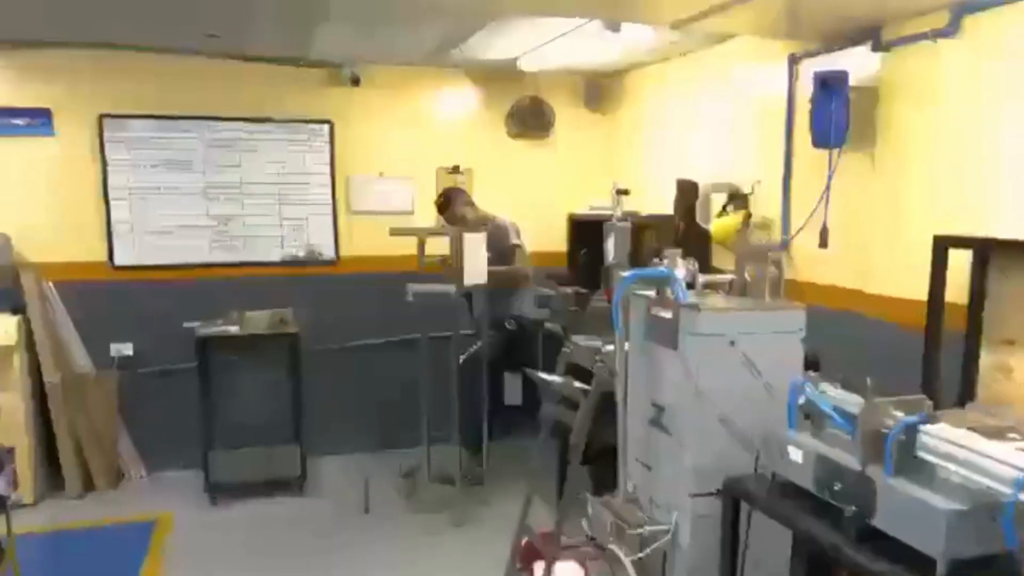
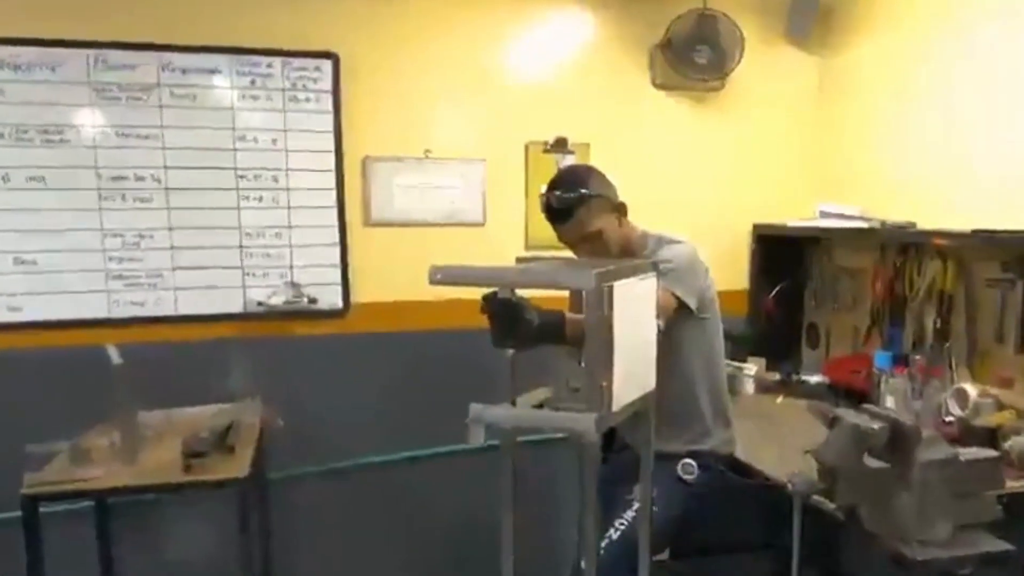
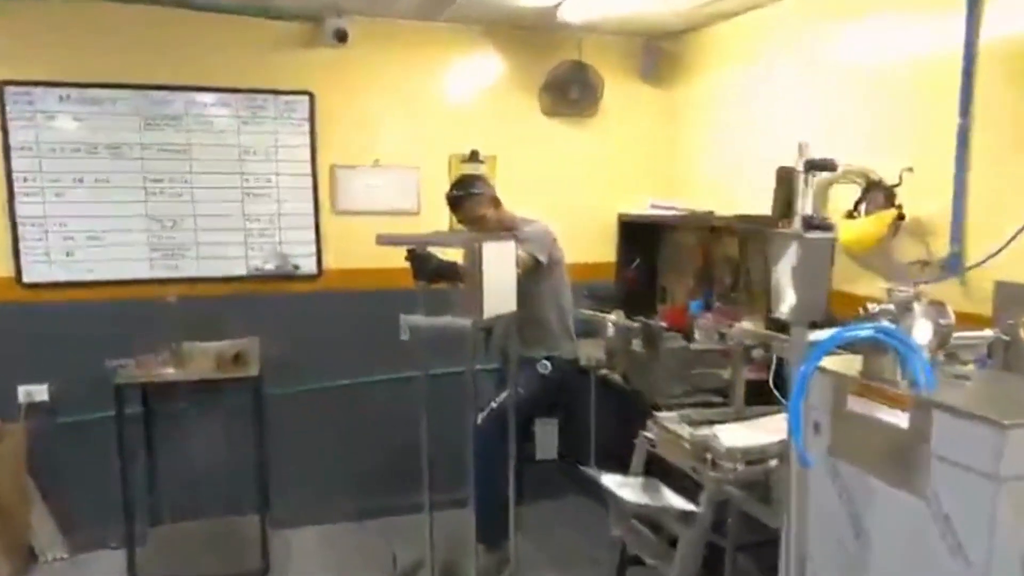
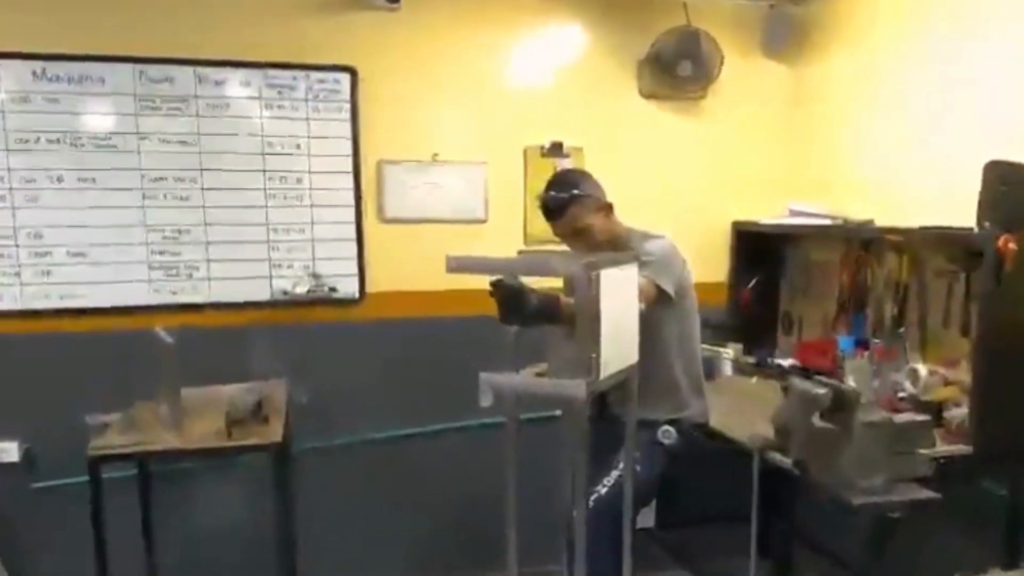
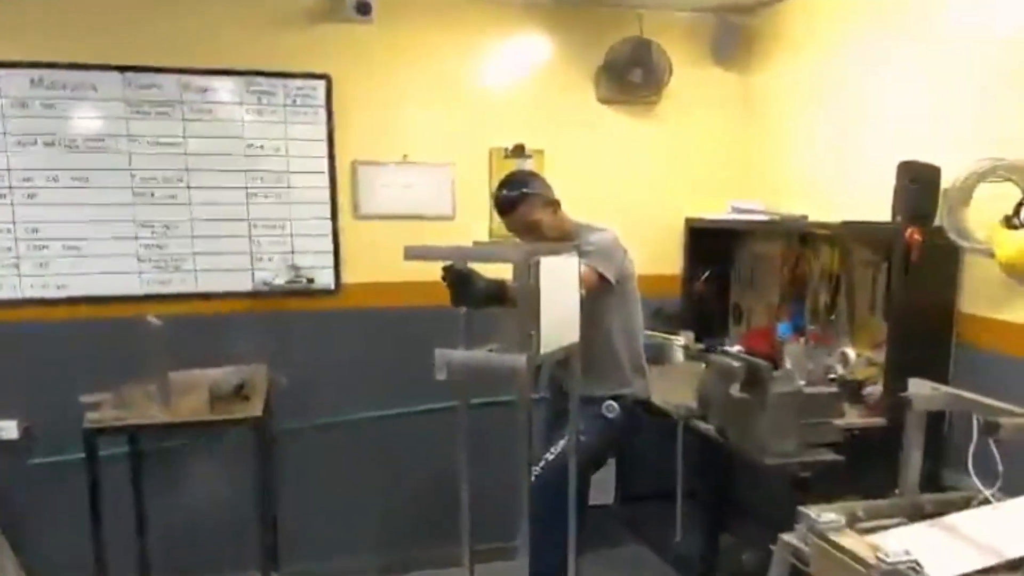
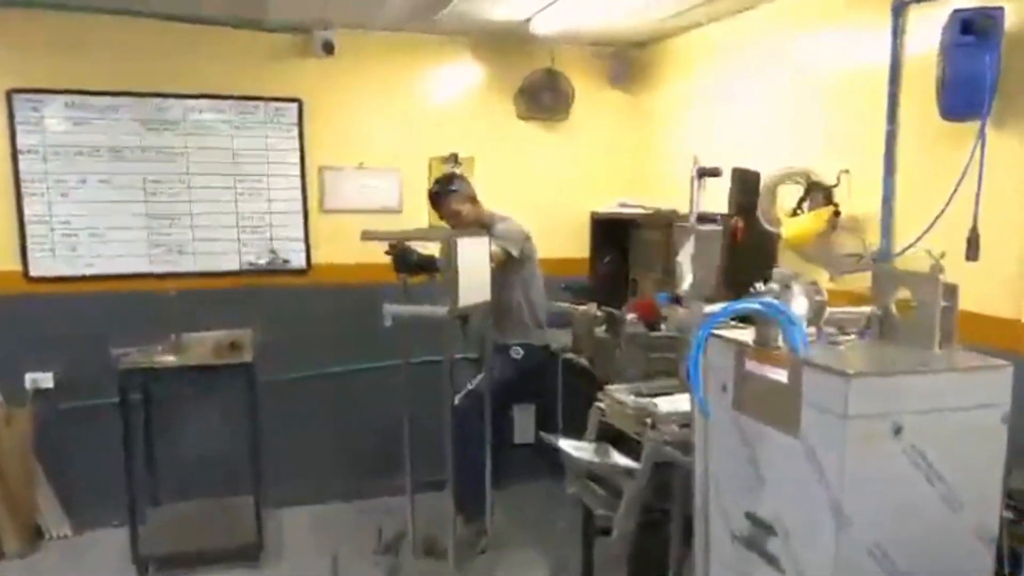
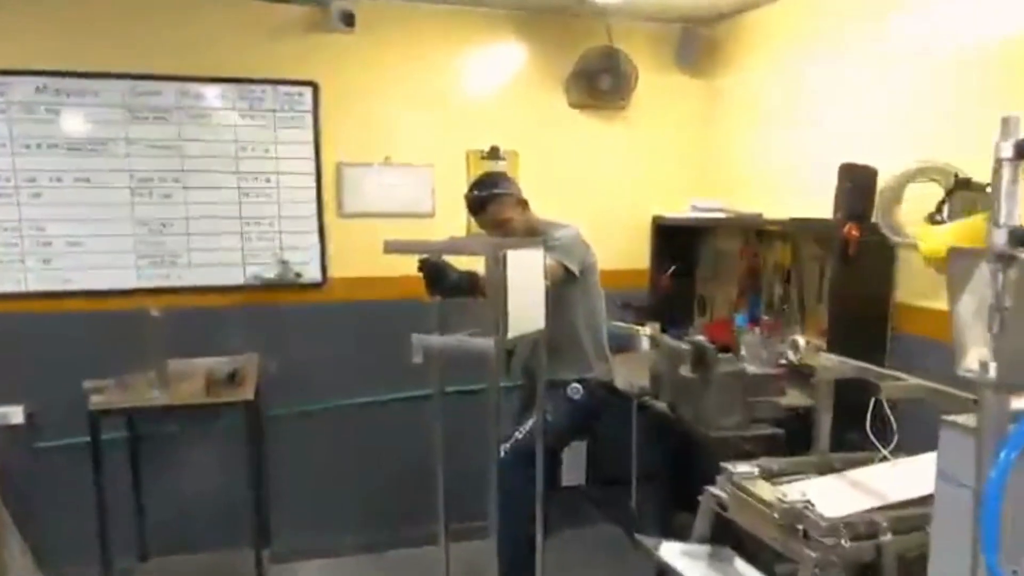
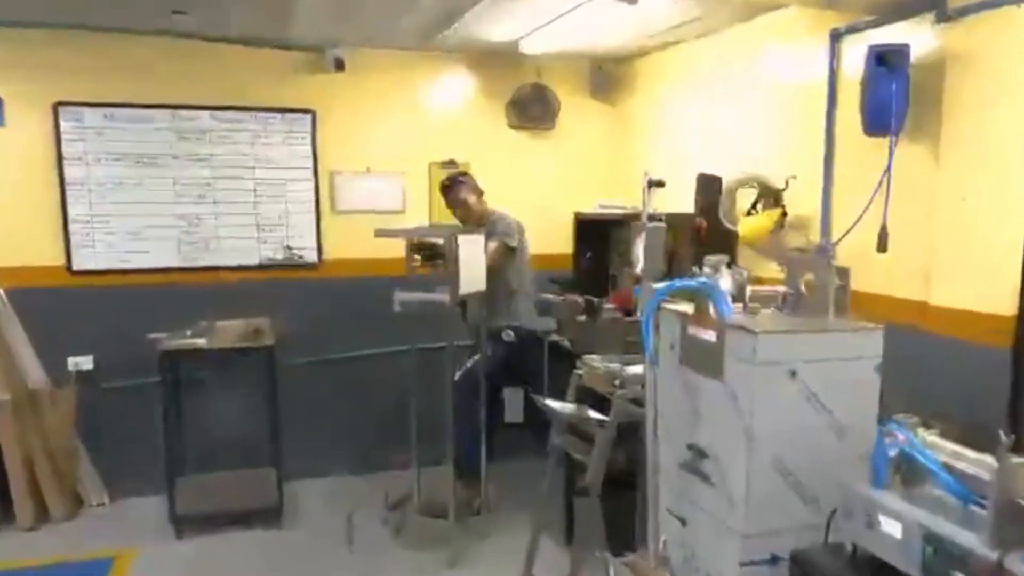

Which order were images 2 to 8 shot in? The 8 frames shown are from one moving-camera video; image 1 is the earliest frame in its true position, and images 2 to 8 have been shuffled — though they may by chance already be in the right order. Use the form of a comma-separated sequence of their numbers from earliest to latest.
8, 6, 3, 7, 5, 4, 2
